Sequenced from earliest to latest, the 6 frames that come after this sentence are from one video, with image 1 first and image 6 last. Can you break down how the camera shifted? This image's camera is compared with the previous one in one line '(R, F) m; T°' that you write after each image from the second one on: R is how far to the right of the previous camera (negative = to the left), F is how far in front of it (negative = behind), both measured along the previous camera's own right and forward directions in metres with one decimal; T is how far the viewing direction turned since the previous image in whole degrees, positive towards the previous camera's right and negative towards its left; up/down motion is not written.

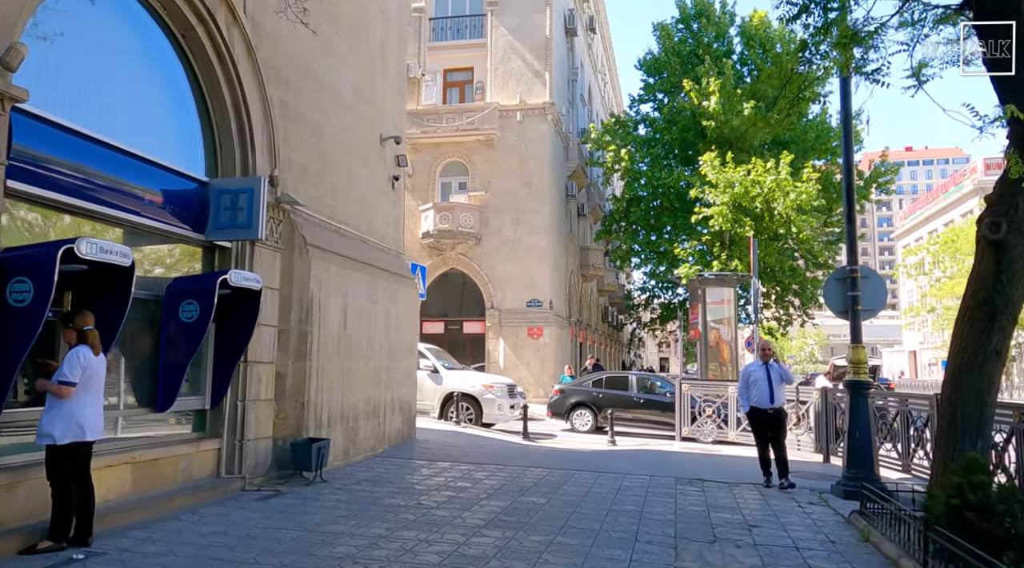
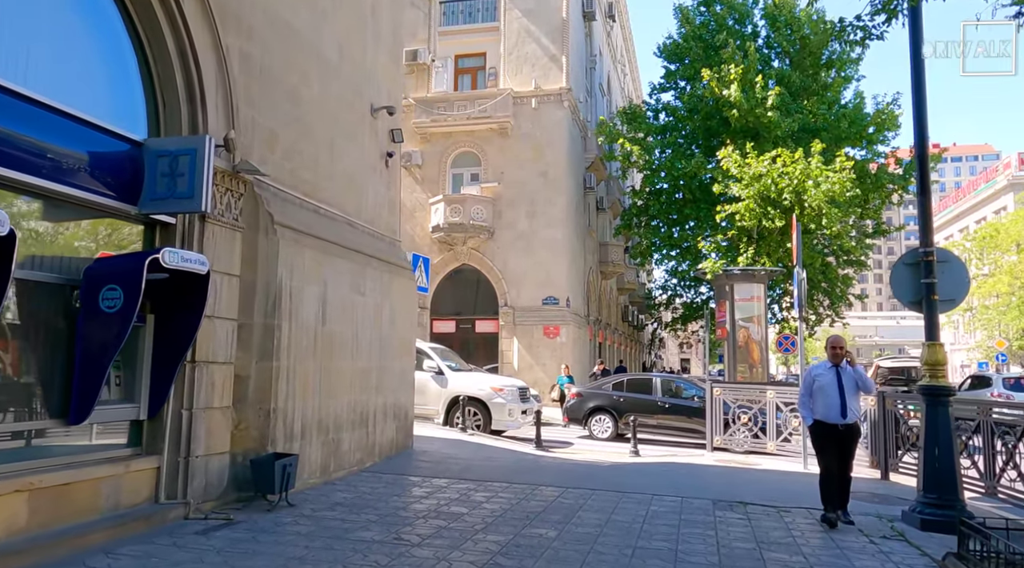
(+0.1, +1.6) m; -1°
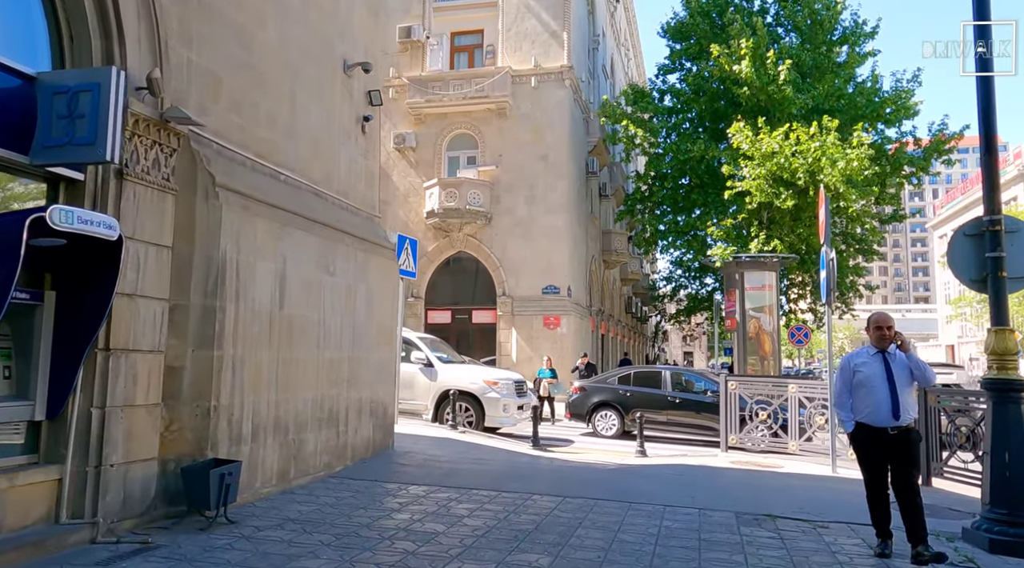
(+0.1, +1.3) m; 0°
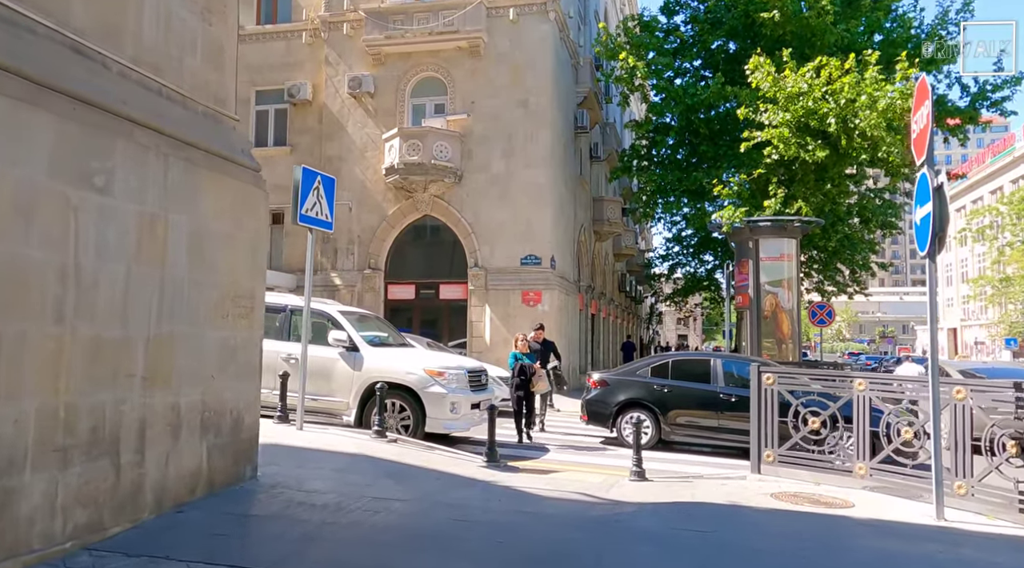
(+0.6, +3.9) m; 0°
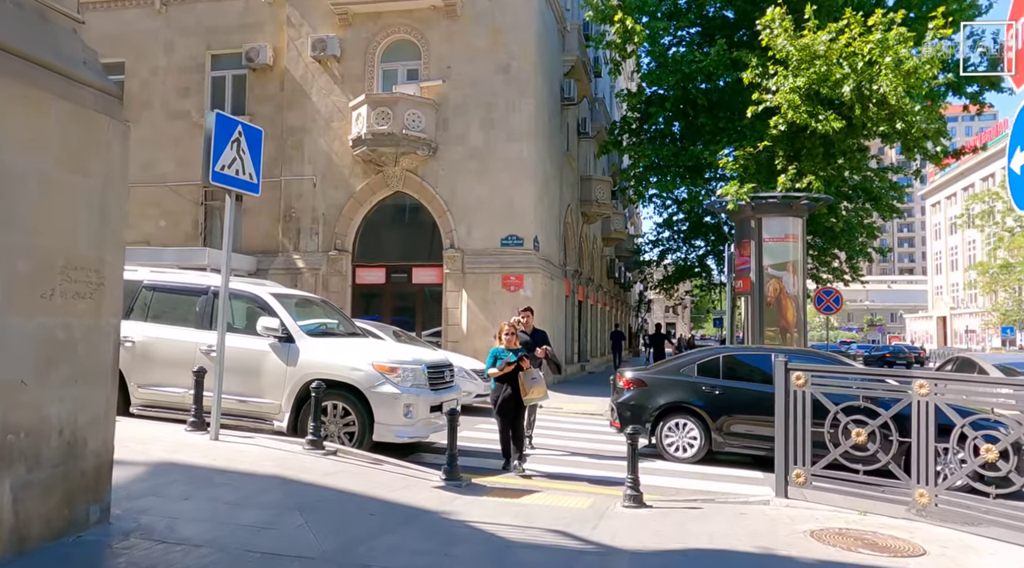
(+0.2, +2.0) m; +1°
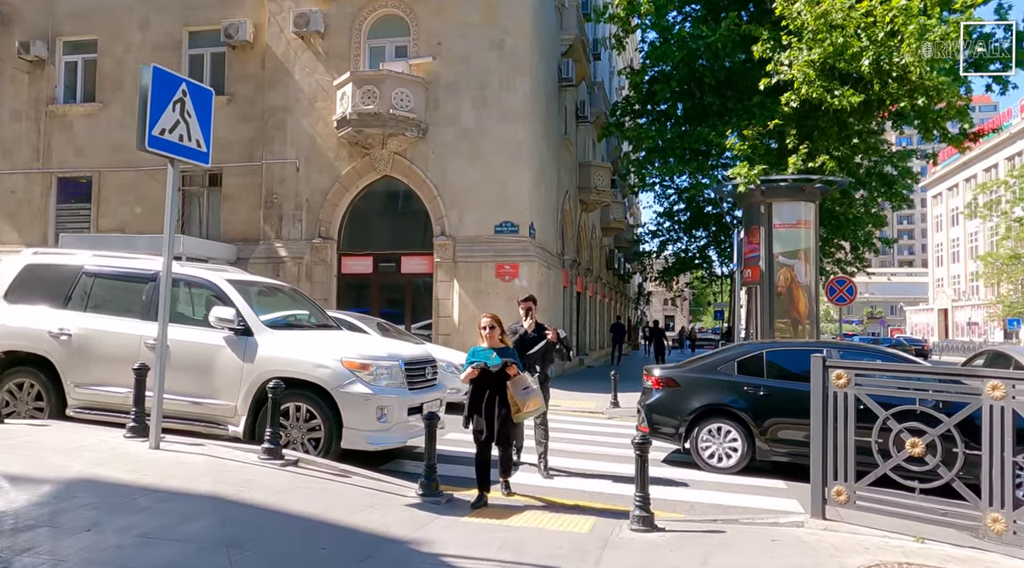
(+0.1, +1.2) m; 0°
